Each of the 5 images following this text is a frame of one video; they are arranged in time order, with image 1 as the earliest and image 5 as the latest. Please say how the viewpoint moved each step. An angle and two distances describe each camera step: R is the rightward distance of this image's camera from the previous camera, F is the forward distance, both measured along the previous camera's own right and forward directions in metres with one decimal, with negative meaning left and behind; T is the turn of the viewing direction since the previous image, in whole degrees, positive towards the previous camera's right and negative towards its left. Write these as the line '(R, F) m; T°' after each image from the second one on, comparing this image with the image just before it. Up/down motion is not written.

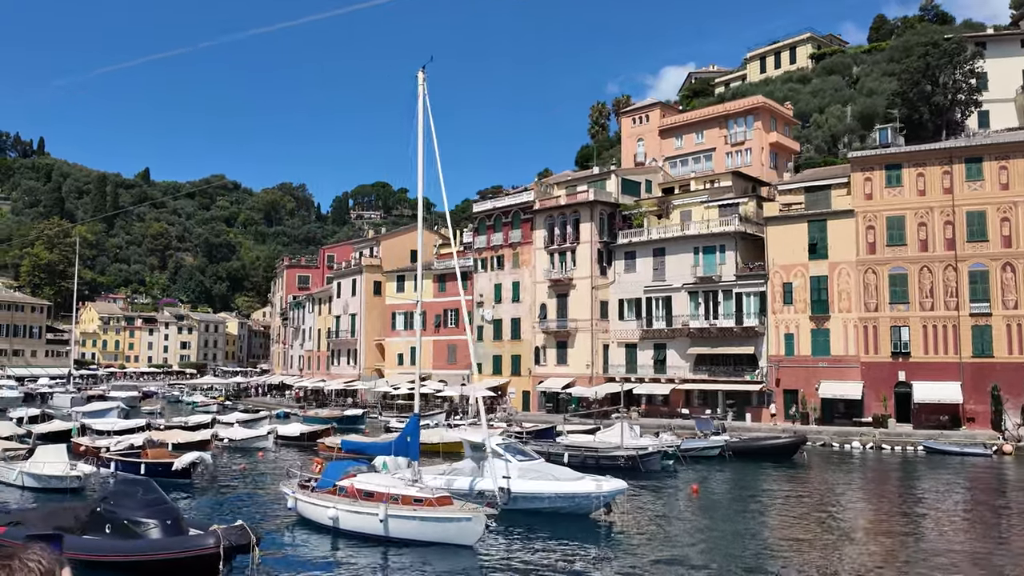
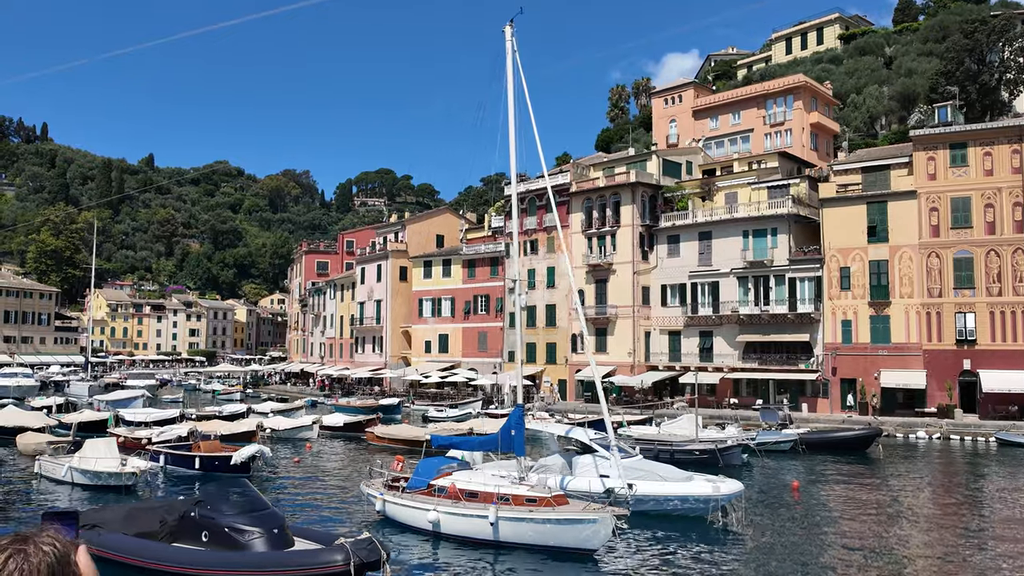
(-3.0, +2.2) m; 0°
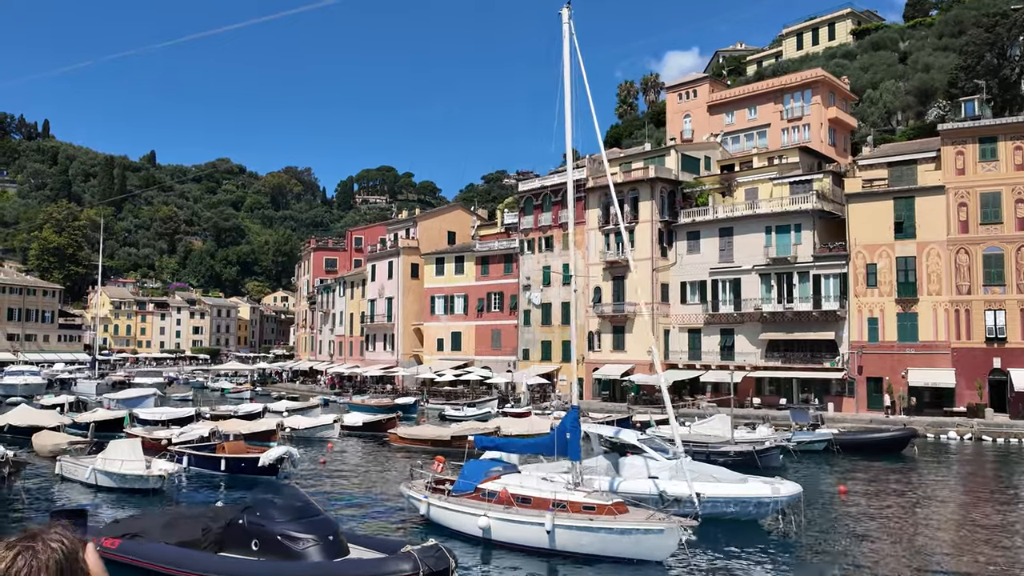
(-1.3, +1.0) m; 0°
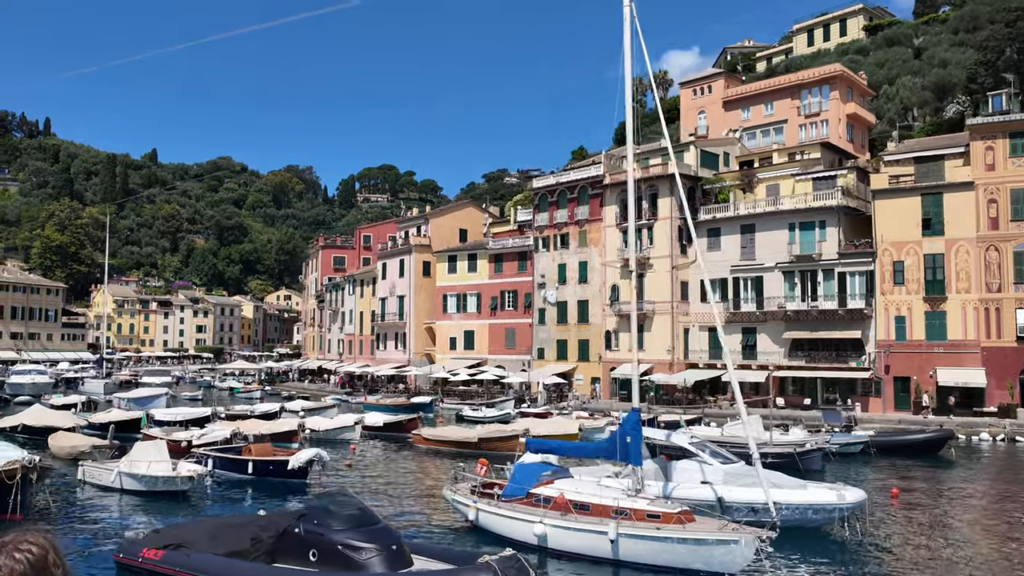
(-1.3, +1.0) m; 0°
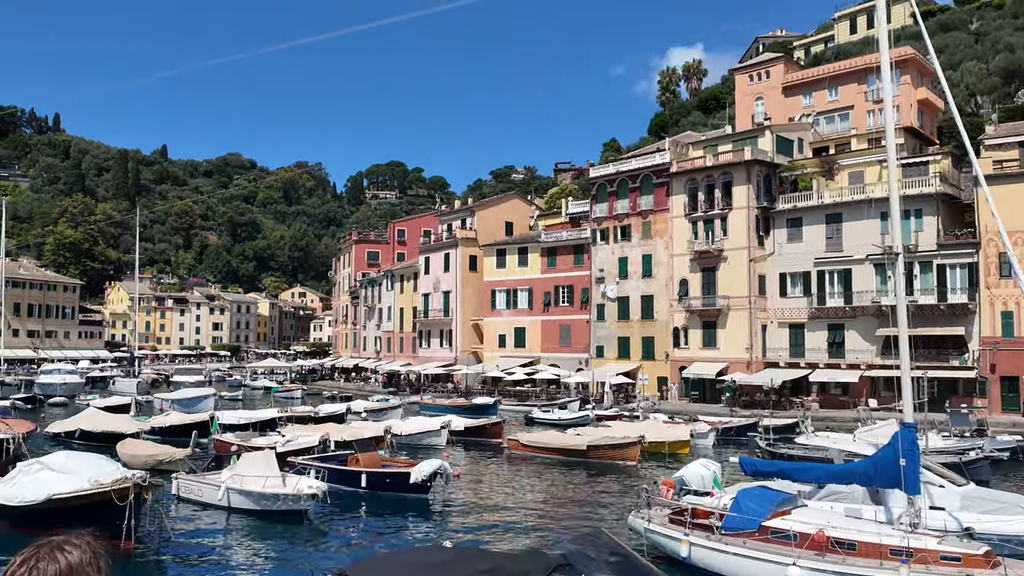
(-4.6, +3.3) m; 0°
